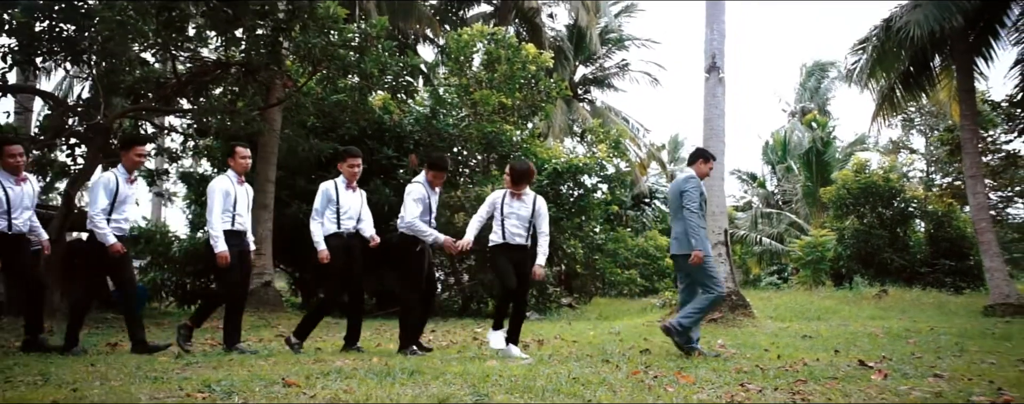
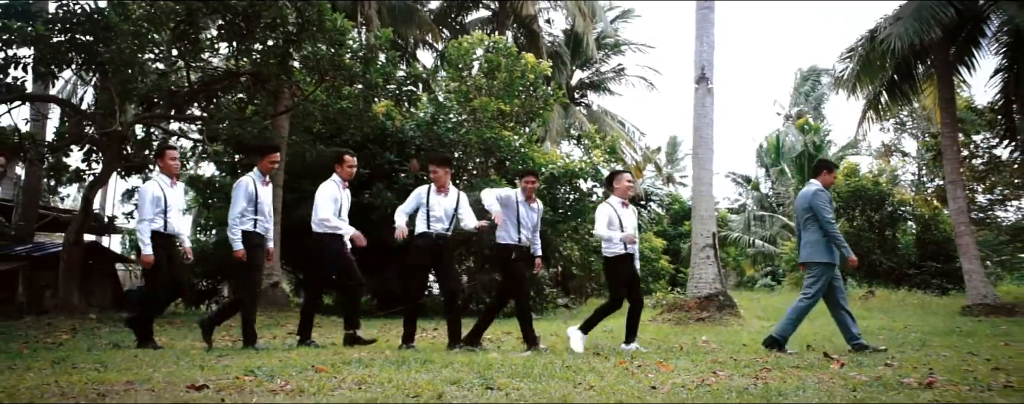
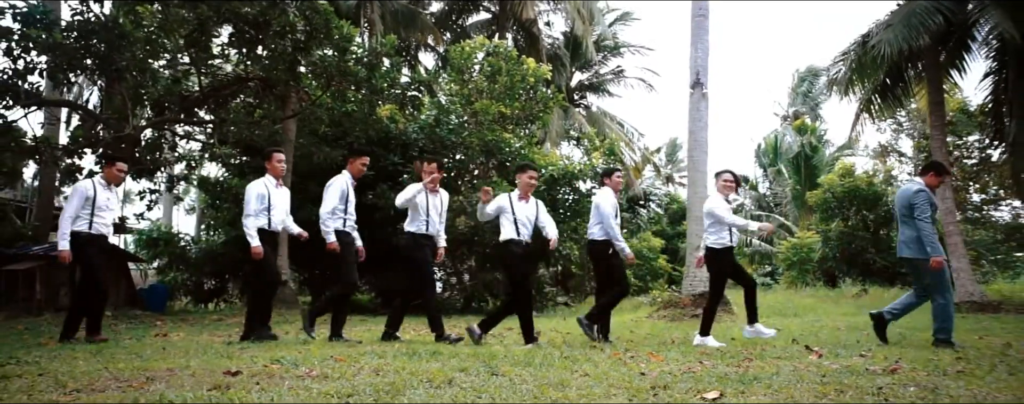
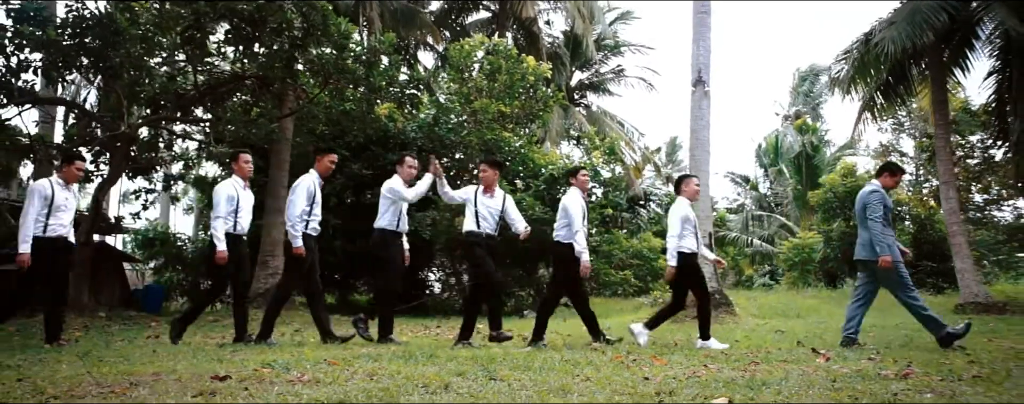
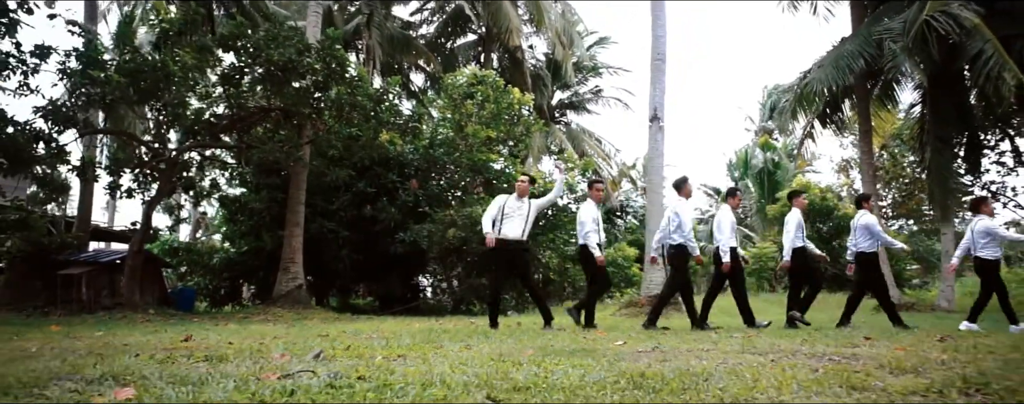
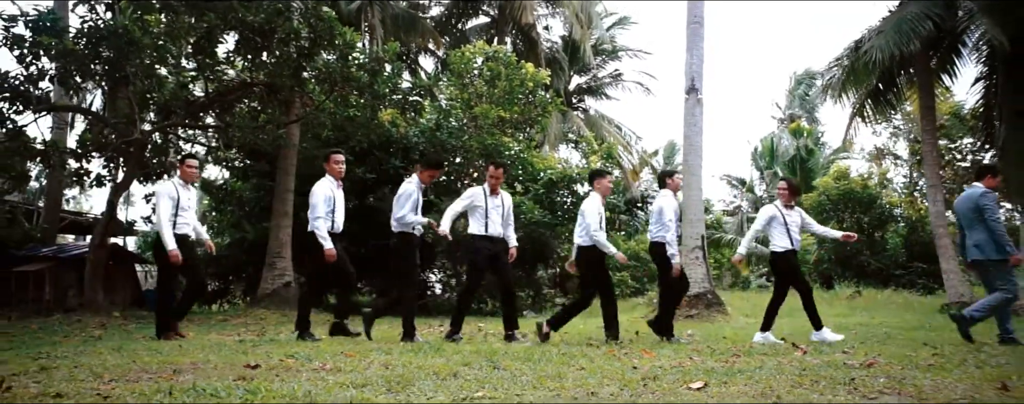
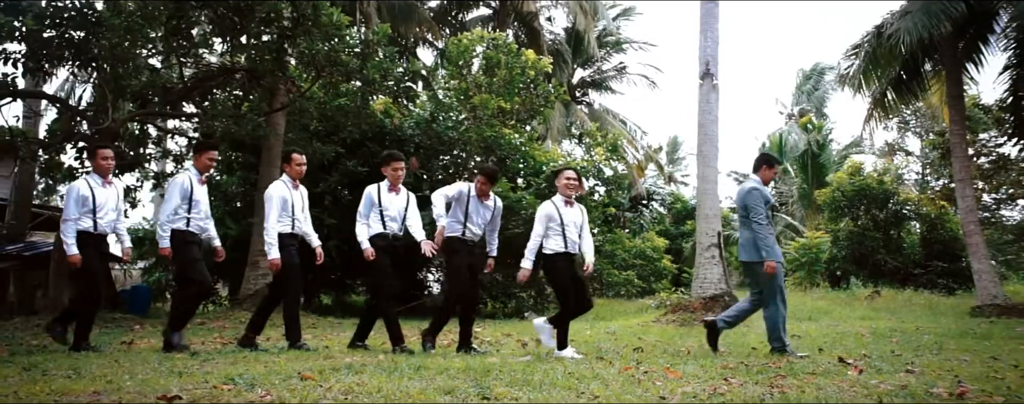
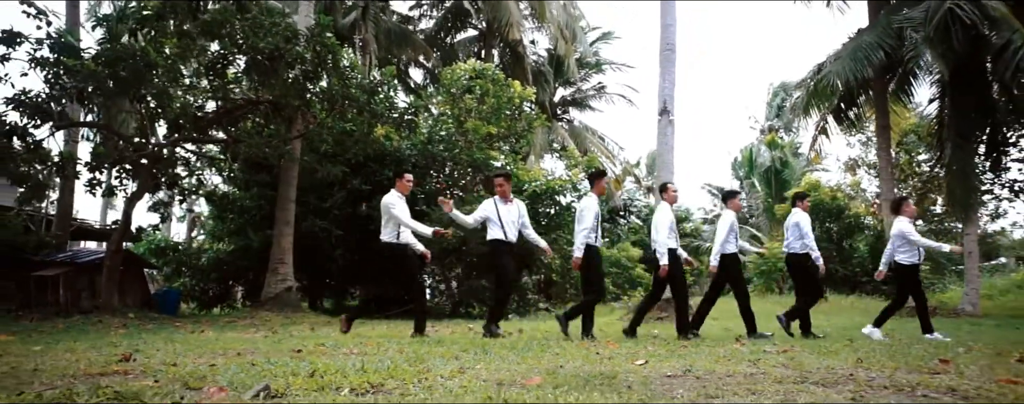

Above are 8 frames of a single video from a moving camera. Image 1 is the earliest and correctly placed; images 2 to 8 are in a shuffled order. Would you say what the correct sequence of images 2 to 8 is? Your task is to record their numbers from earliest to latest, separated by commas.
7, 2, 4, 3, 6, 8, 5
